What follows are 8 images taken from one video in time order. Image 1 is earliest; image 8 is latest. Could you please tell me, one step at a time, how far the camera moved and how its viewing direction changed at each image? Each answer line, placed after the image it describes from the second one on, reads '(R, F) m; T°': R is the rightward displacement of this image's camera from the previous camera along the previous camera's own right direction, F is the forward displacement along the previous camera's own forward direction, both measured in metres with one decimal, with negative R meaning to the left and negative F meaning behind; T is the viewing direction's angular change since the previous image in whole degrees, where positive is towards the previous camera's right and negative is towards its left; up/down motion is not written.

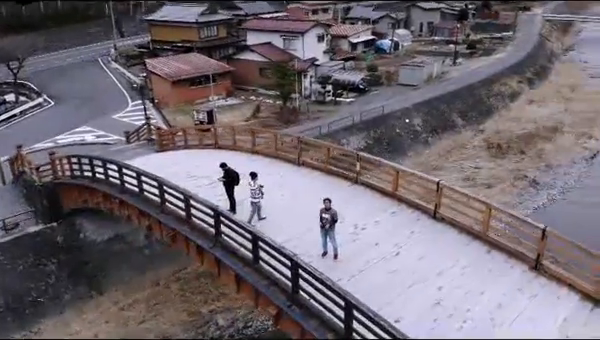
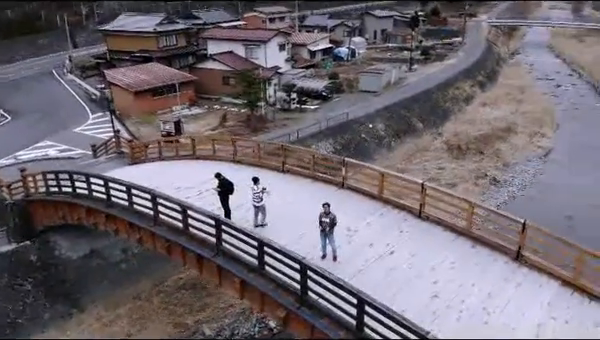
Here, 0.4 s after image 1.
(-0.7, -0.3) m; +5°
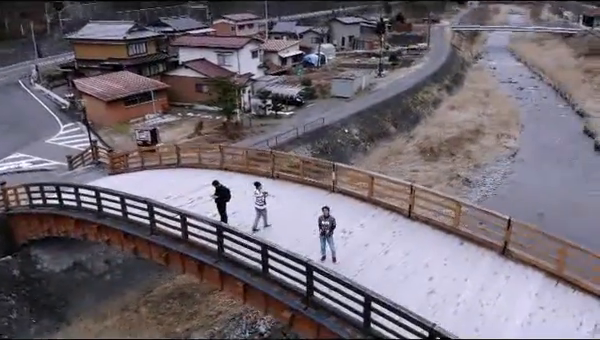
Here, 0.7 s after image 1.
(-0.5, -0.2) m; +4°
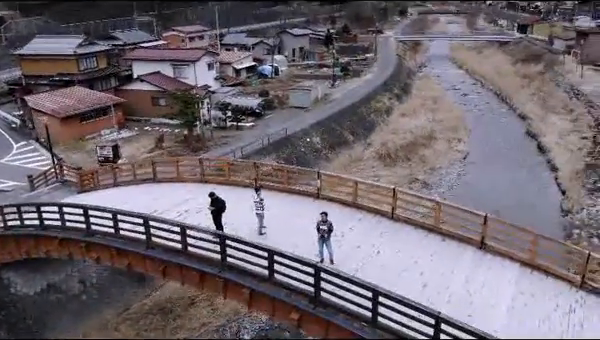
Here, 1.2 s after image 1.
(-0.9, -0.4) m; +6°
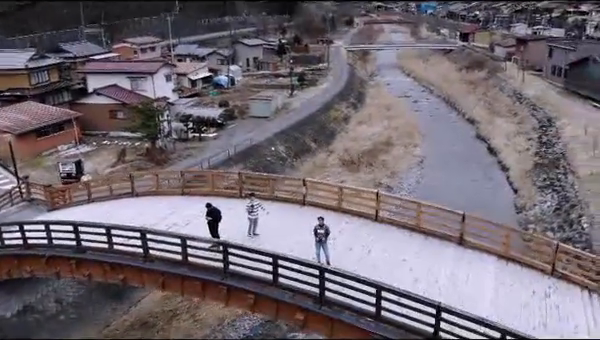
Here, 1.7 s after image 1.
(-0.8, -0.4) m; +6°
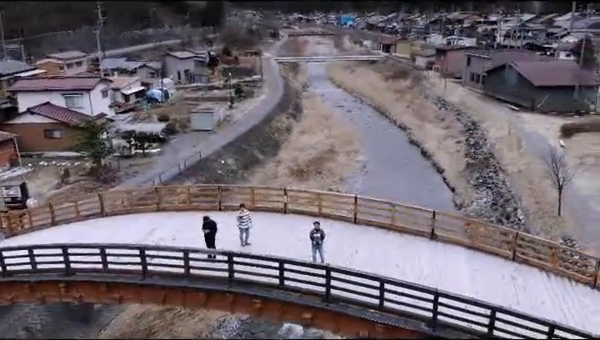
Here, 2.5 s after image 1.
(-1.3, -0.6) m; +9°
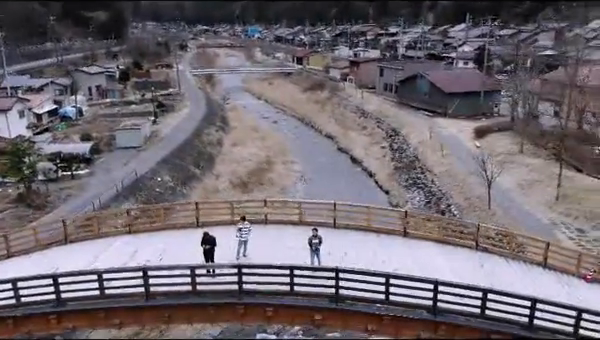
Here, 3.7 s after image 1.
(-1.7, -0.4) m; +10°
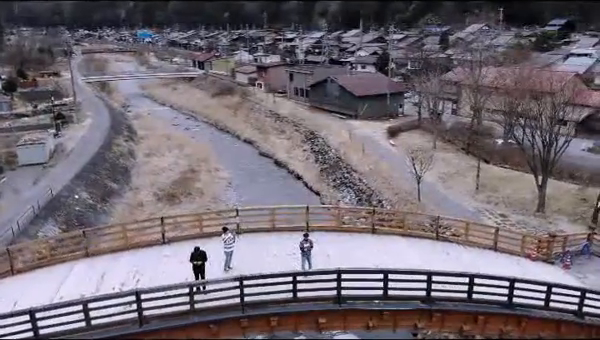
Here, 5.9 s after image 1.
(-1.8, +0.1) m; +12°
